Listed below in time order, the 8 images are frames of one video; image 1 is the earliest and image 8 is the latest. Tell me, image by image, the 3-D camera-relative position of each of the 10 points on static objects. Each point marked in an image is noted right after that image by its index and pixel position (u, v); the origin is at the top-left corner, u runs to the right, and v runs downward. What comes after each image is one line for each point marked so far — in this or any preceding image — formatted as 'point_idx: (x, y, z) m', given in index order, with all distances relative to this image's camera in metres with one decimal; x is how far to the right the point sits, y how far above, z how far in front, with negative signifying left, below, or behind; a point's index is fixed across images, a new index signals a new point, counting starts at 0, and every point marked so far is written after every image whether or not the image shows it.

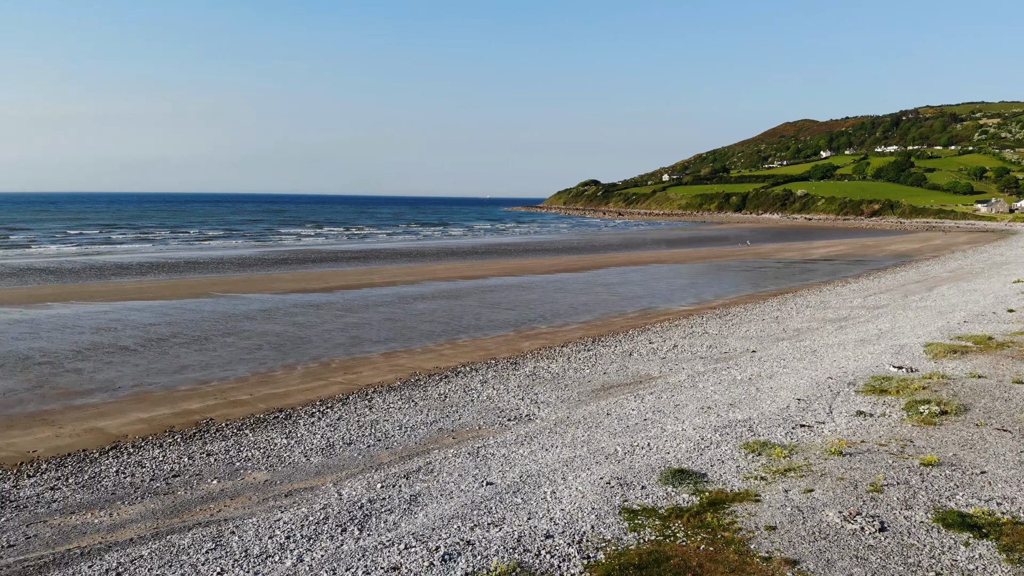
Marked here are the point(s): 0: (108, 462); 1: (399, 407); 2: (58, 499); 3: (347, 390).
0: (-3.0, -1.3, +6.5) m
1: (-1.0, -1.1, +7.9) m
2: (-2.9, -1.4, +5.6) m
3: (-1.7, -1.1, +9.0) m
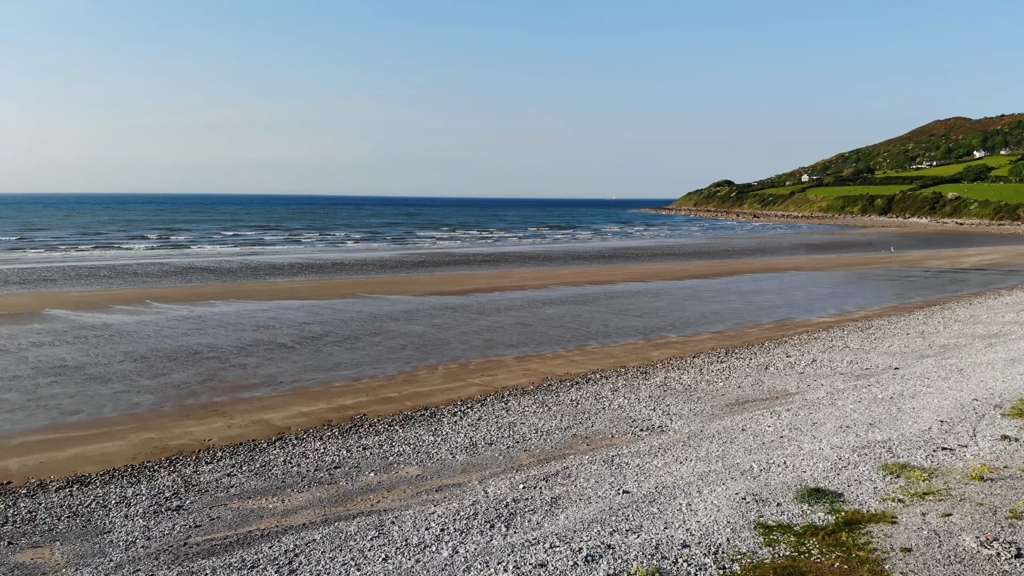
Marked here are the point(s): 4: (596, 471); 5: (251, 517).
0: (-2.0, -1.4, +7.1) m
1: (+0.2, -1.2, +8.2) m
2: (-2.0, -1.4, +6.2) m
3: (-0.3, -1.2, +9.4) m
4: (+0.6, -1.3, +6.2) m
5: (-1.6, -1.5, +5.4) m
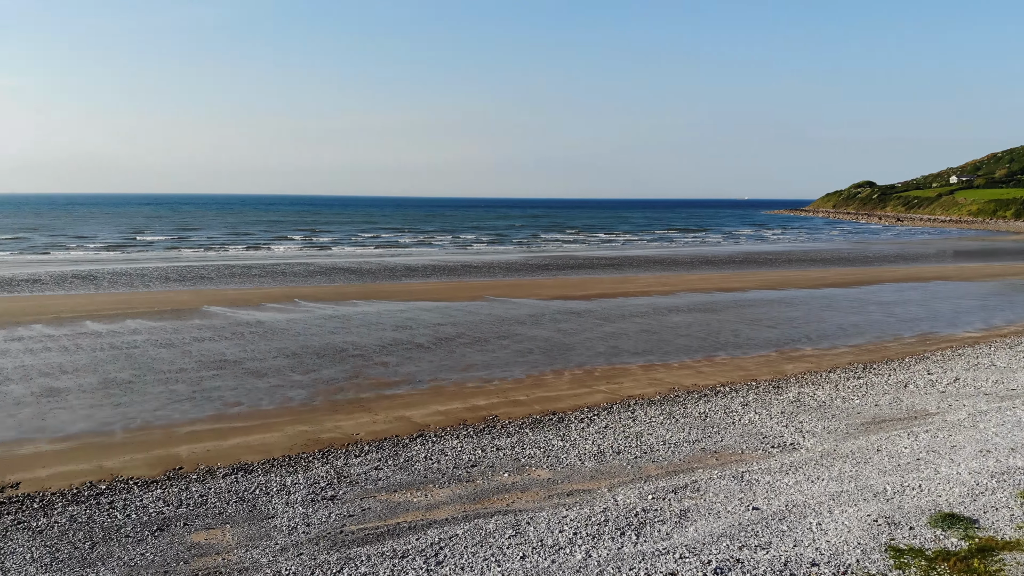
0: (-0.9, -1.4, +7.6) m
1: (+1.5, -1.3, +8.3) m
2: (-1.0, -1.5, +6.7) m
3: (+1.1, -1.3, +9.6) m
4: (+1.6, -1.4, +6.2) m
5: (-0.8, -1.5, +5.9) m
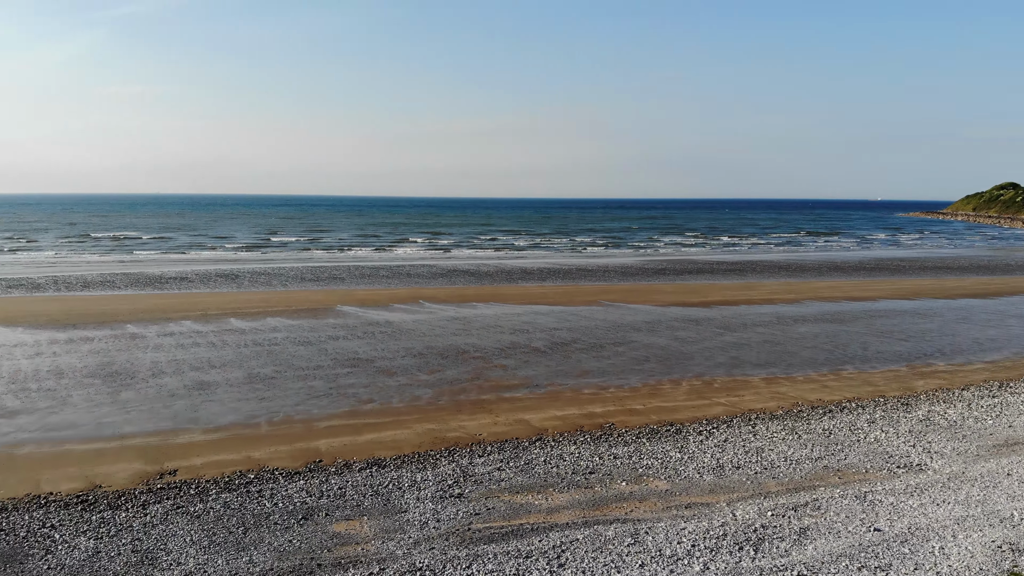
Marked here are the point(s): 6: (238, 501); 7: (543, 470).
0: (+0.2, -1.5, +7.8) m
1: (+2.6, -1.4, +8.2) m
2: (-0.1, -1.6, +7.0) m
3: (+2.5, -1.4, +9.6) m
4: (+2.4, -1.6, +6.2) m
5: (+0.1, -1.6, +6.1) m
6: (-2.2, -1.7, +6.9) m
7: (+0.2, -1.5, +7.2) m
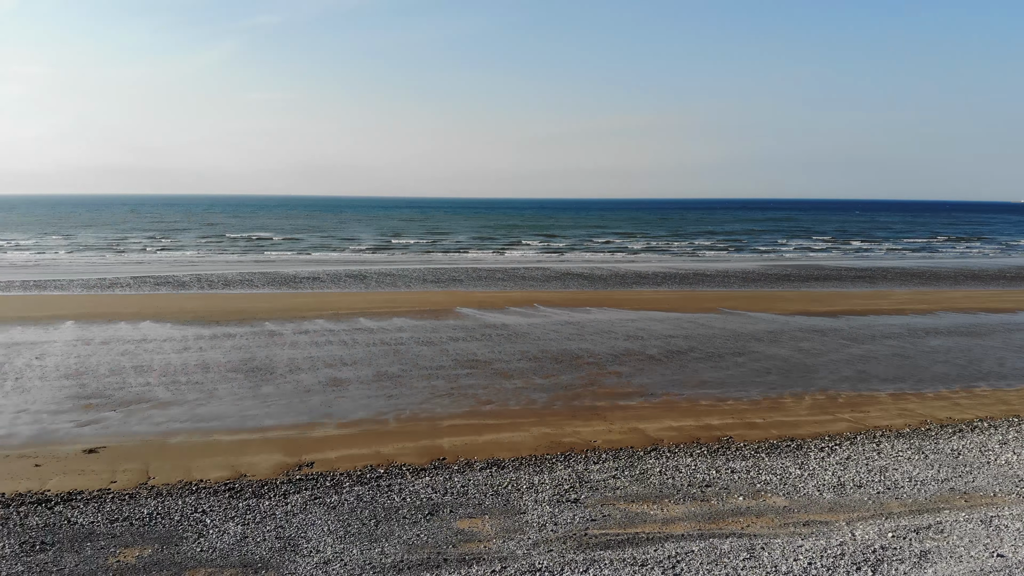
0: (+1.3, -1.6, +7.9) m
1: (+3.7, -1.6, +8.0) m
2: (+0.9, -1.7, +7.1) m
3: (+3.8, -1.5, +9.4) m
4: (+3.3, -1.7, +6.0) m
5: (+0.9, -1.7, +6.3) m
6: (-1.2, -1.8, +7.3) m
7: (+1.2, -1.7, +7.3) m
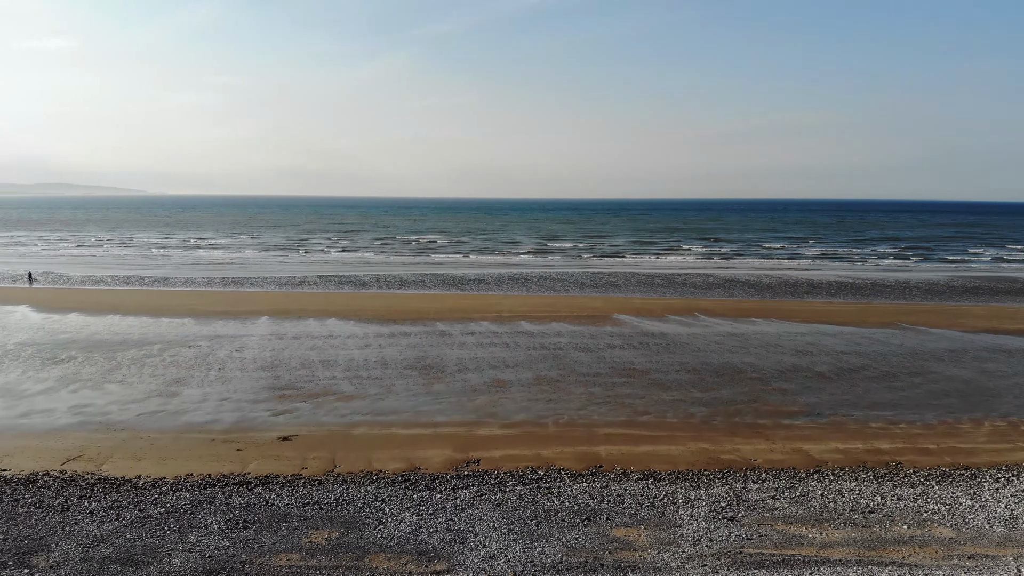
0: (+2.8, -1.8, +7.9) m
1: (+5.2, -1.8, +7.6) m
2: (+2.2, -1.8, +7.2) m
3: (+5.5, -1.8, +8.9) m
4: (+4.4, -2.0, +5.7) m
5: (+2.1, -1.9, +6.4) m
6: (+0.2, -1.9, +7.8) m
7: (+2.6, -1.8, +7.3) m
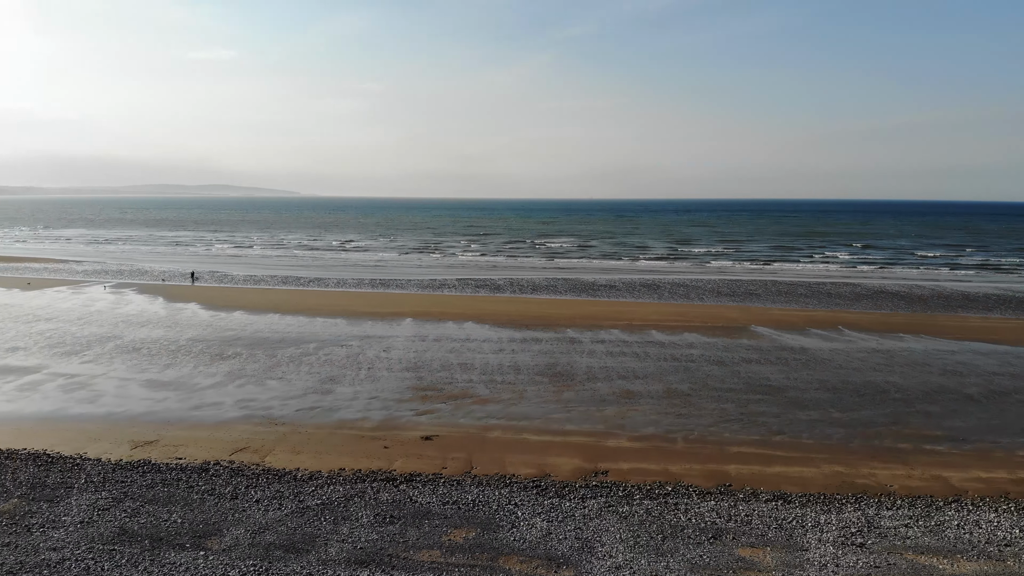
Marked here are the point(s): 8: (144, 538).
0: (+4.0, -2.1, +7.8) m
1: (+6.3, -2.2, +7.1) m
2: (+3.3, -2.1, +7.2) m
3: (+6.8, -2.1, +8.4) m
4: (+5.2, -2.3, +5.4) m
5: (+3.1, -2.1, +6.4) m
6: (+1.4, -2.1, +8.1) m
7: (+3.7, -2.1, +7.2) m
8: (-3.4, -2.3, +7.8) m
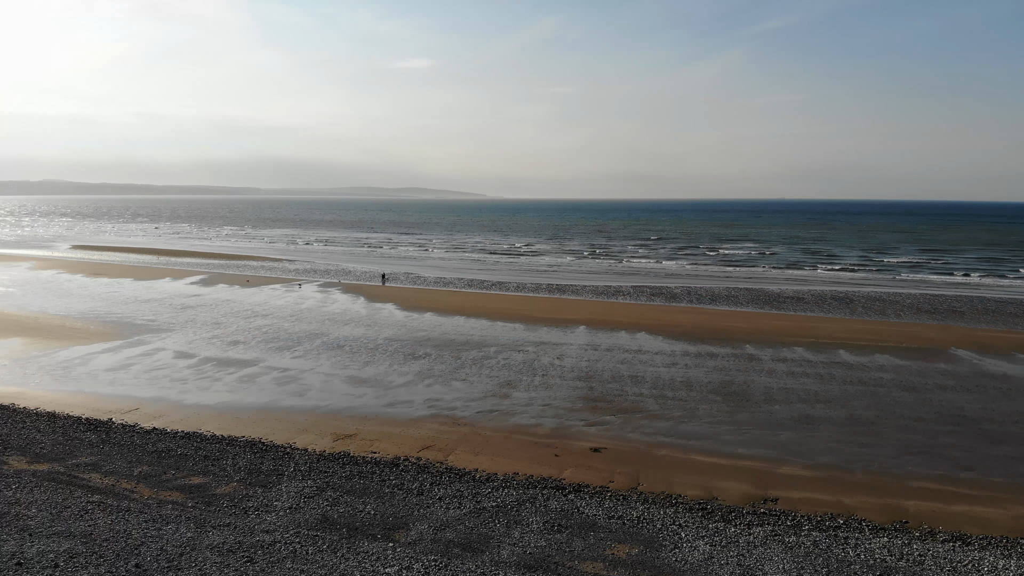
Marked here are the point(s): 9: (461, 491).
0: (+5.4, -2.5, +7.4) m
1: (+7.6, -2.7, +6.2) m
2: (+4.7, -2.5, +6.9) m
3: (+8.3, -2.7, +7.3) m
4: (+6.1, -2.7, +4.7) m
5: (+4.2, -2.5, +6.1) m
6: (+3.0, -2.5, +8.1) m
7: (+5.1, -2.5, +6.9) m
8: (-1.8, -2.5, +8.8) m
9: (-0.6, -2.4, +9.8) m
